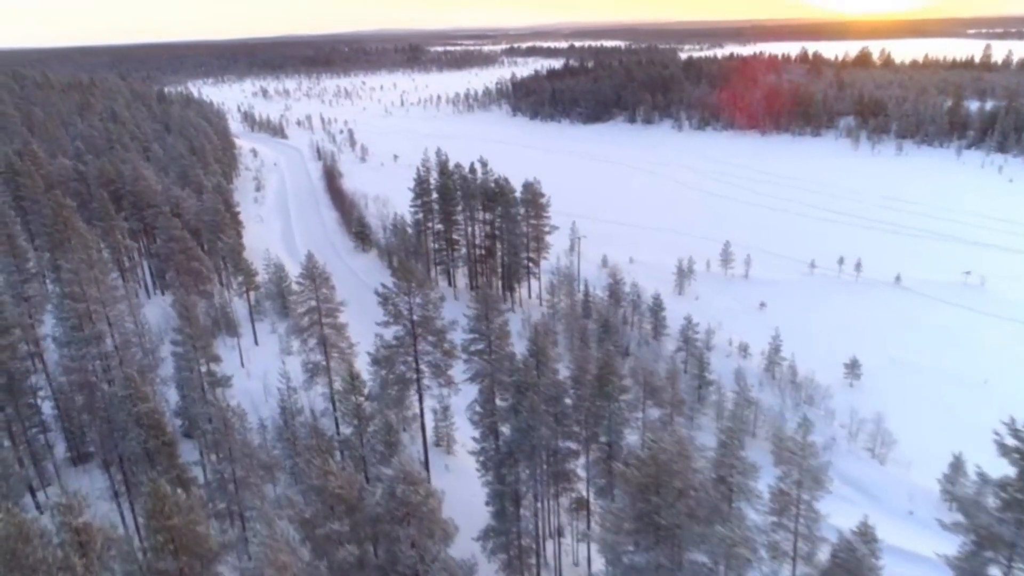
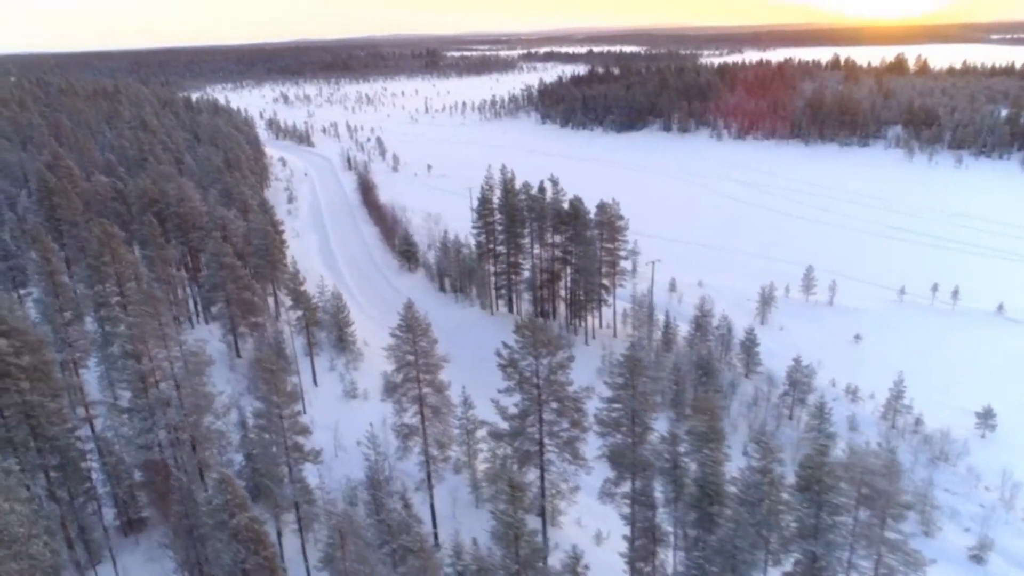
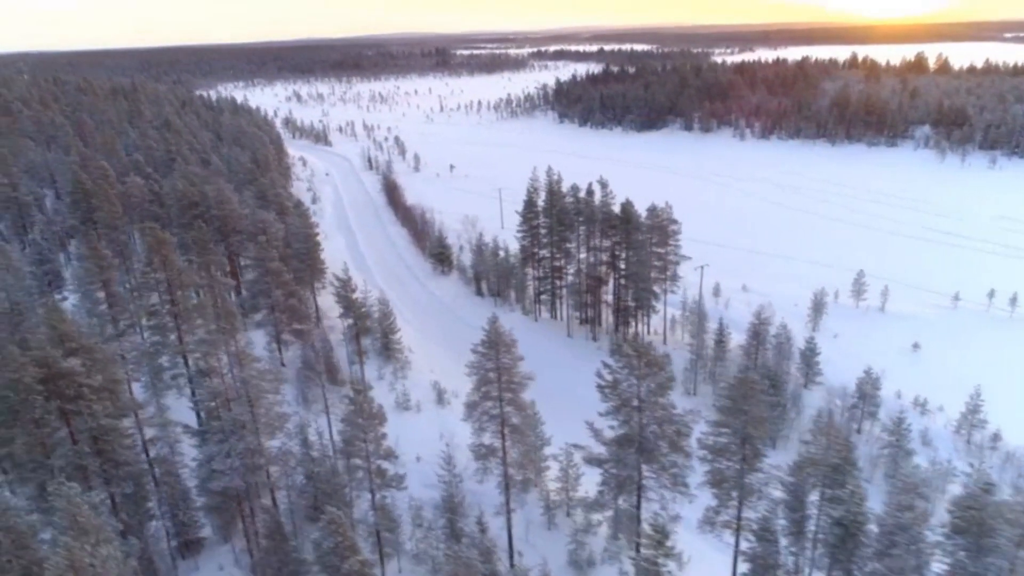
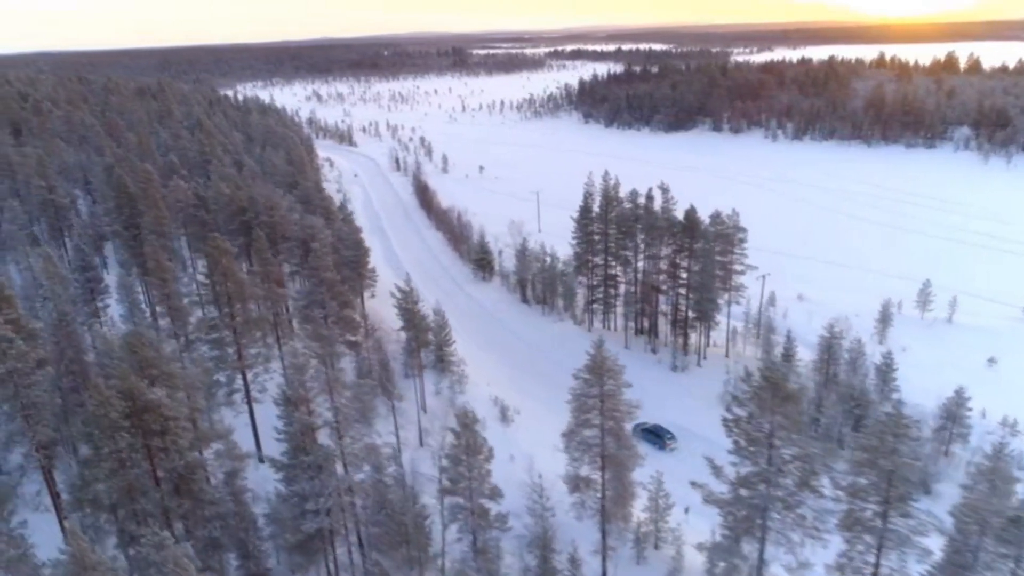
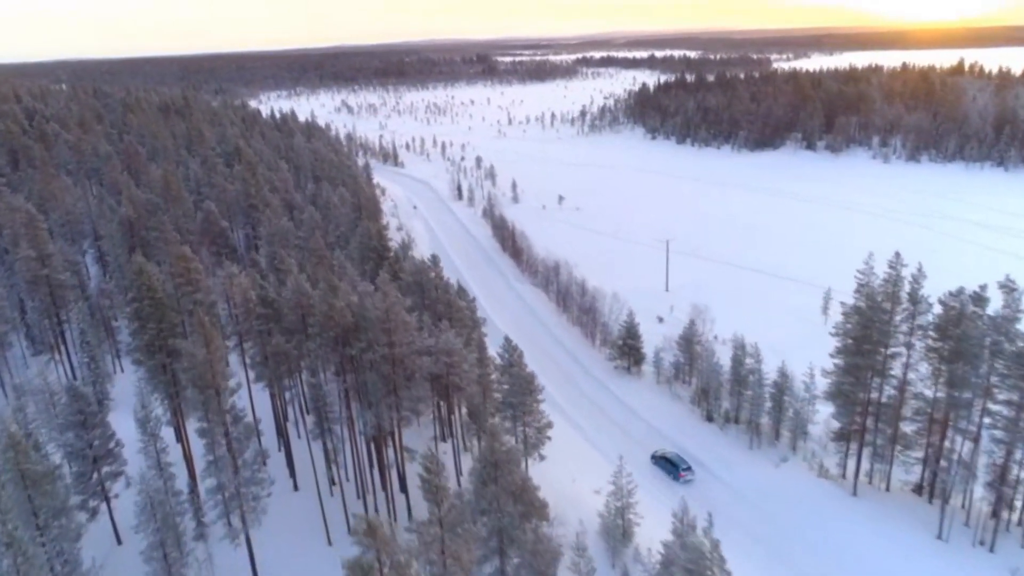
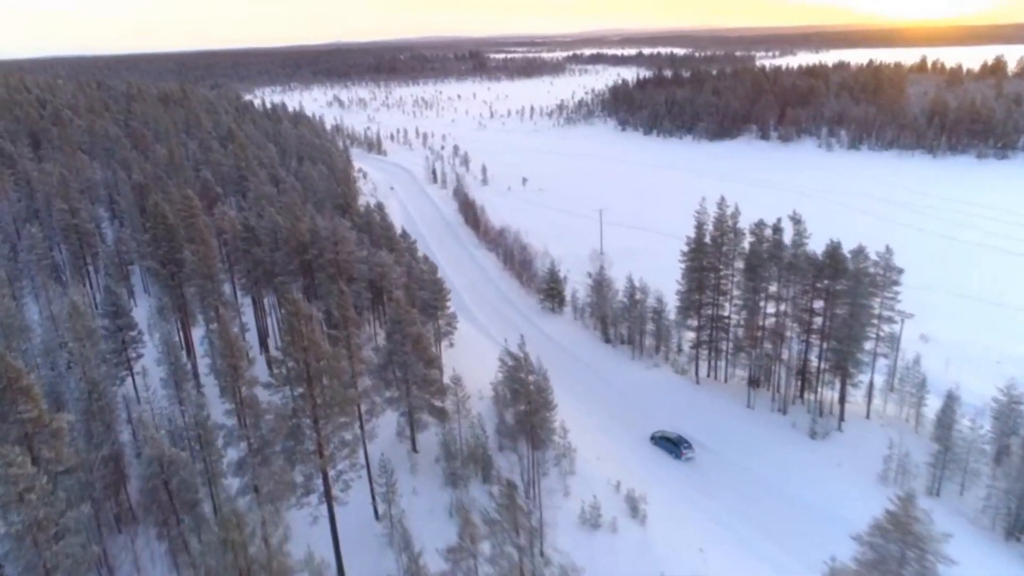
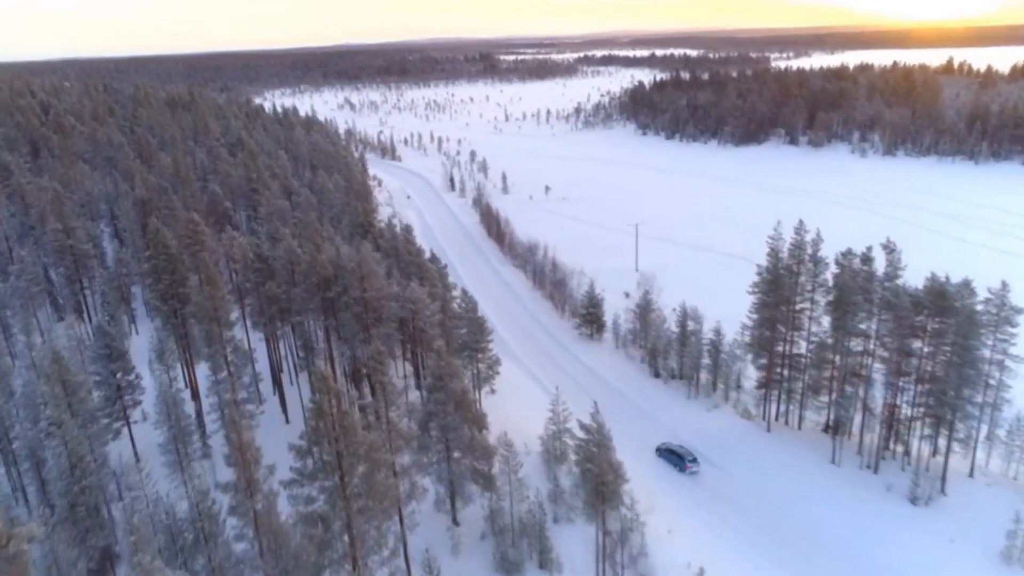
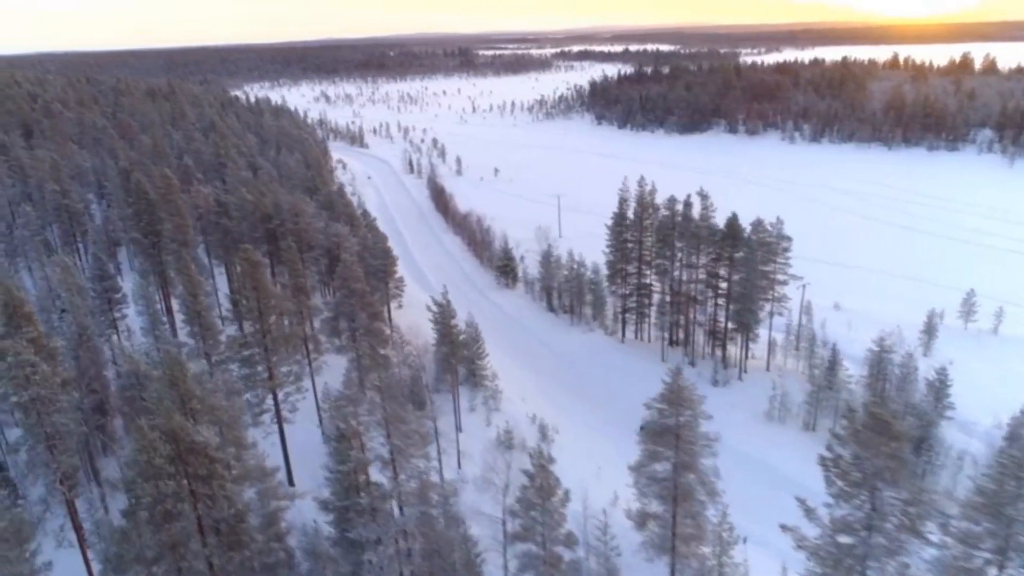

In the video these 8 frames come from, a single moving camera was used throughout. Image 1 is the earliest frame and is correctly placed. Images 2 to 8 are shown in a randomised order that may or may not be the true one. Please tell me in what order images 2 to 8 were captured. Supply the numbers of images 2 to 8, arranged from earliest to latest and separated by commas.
2, 3, 4, 8, 6, 7, 5
